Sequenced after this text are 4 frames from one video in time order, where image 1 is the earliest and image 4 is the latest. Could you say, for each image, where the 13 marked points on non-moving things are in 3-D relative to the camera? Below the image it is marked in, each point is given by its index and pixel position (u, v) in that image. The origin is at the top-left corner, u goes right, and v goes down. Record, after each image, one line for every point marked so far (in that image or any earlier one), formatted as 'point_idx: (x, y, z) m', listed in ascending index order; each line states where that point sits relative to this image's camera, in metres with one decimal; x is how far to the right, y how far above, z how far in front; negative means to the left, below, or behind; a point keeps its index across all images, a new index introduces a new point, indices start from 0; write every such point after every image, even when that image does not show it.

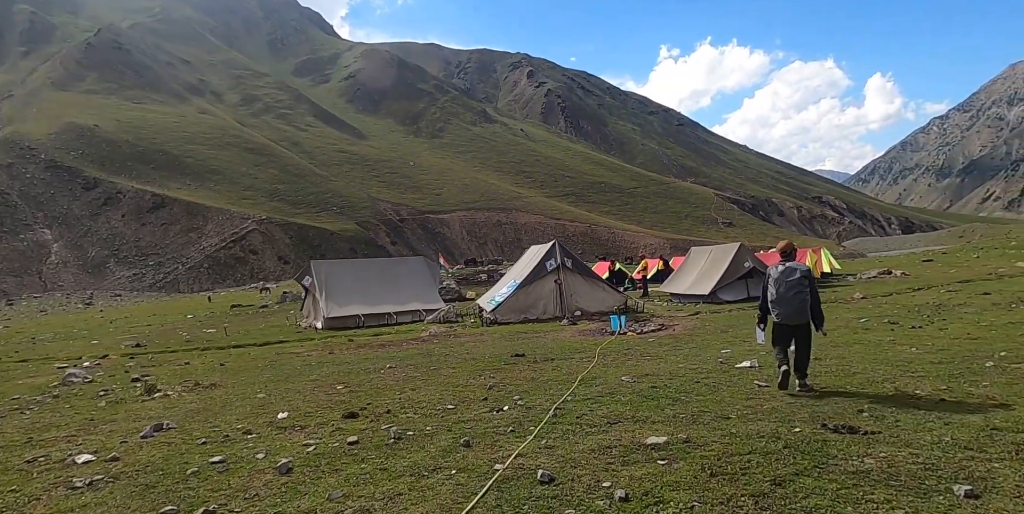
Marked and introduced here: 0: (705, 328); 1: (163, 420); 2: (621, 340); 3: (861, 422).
0: (+5.4, -2.0, +18.6) m
1: (-5.2, -2.4, +9.9) m
2: (+2.8, -2.1, +17.4) m
3: (+3.8, -1.8, +7.2) m
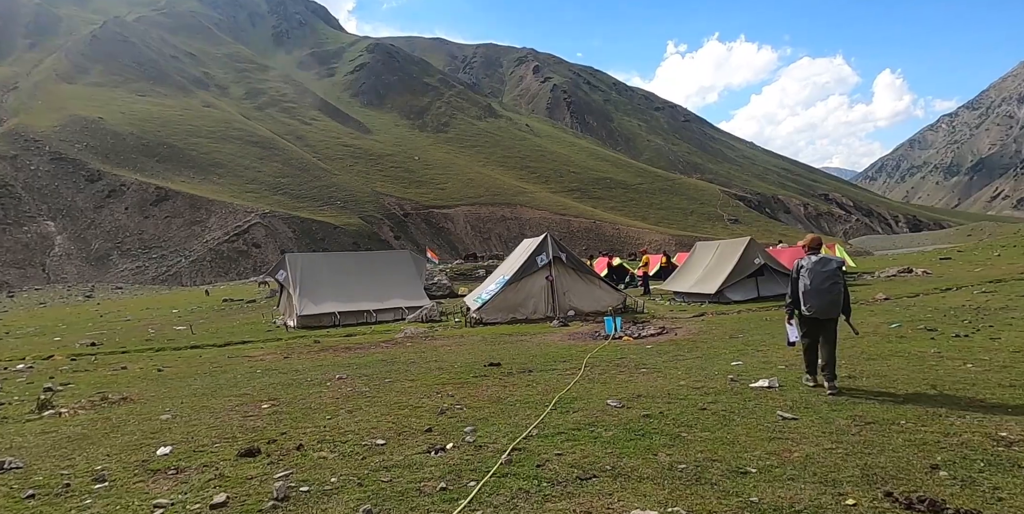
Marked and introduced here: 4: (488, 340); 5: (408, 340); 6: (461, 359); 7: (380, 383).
0: (+4.9, -1.8, +16.3) m
1: (-5.7, -2.3, +7.7) m
2: (+2.3, -2.0, +15.2) m
3: (+3.2, -1.7, +5.0) m
4: (-0.7, -2.2, +18.1) m
5: (-2.9, -2.4, +19.2) m
6: (-1.2, -2.2, +14.7) m
7: (-2.3, -2.2, +11.6) m
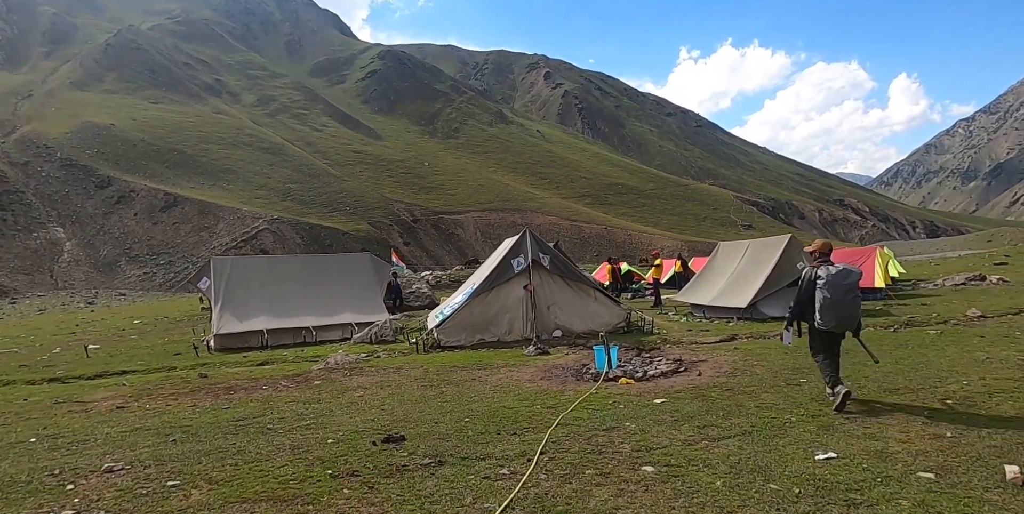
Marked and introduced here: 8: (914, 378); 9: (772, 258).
0: (+3.9, -1.9, +10.8) m
1: (-6.8, -2.2, +2.4) m
2: (+1.3, -2.0, +9.7) m
3: (+2.0, -1.6, -0.5) m
4: (-1.6, -2.3, +12.6) m
5: (-3.8, -2.4, +13.8) m
6: (-2.1, -2.2, +9.2) m
7: (-3.3, -2.2, +6.2) m
8: (+5.8, -1.7, +9.7) m
9: (+7.5, 0.0, +19.5) m
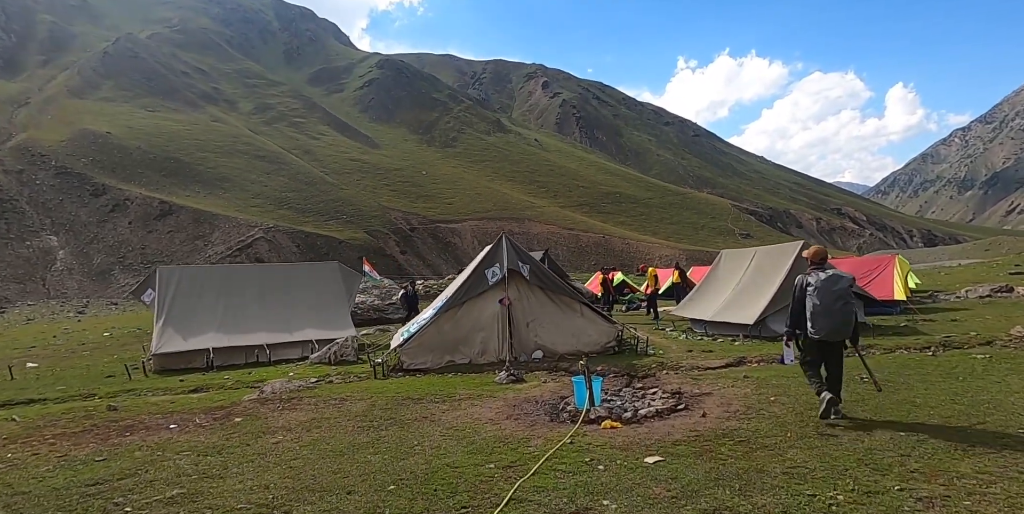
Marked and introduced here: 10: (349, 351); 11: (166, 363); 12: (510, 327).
0: (+3.4, -2.0, +8.5) m
1: (-7.4, -2.2, +0.1) m
2: (+0.8, -2.1, +7.4) m
3: (+1.5, -1.6, -2.8) m
4: (-2.2, -2.4, +10.3) m
5: (-4.4, -2.6, +11.5) m
6: (-2.7, -2.3, +6.9) m
7: (-3.9, -2.2, +3.9) m
8: (+5.2, -1.8, +7.4) m
9: (+6.9, -0.3, +17.3) m
10: (-4.3, -2.4, +17.7) m
11: (-9.3, -2.9, +18.2) m
12: (0.0, -1.6, +15.5) m
